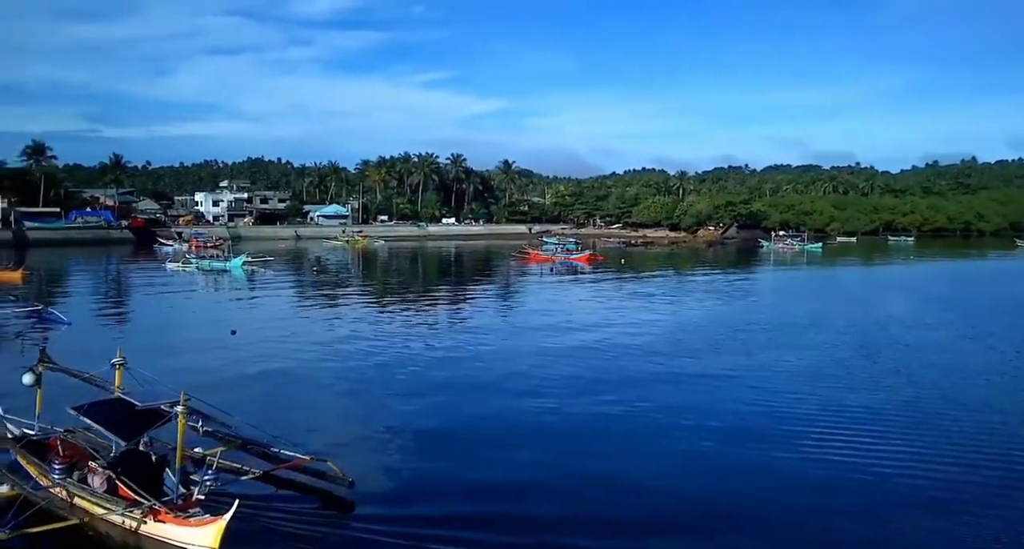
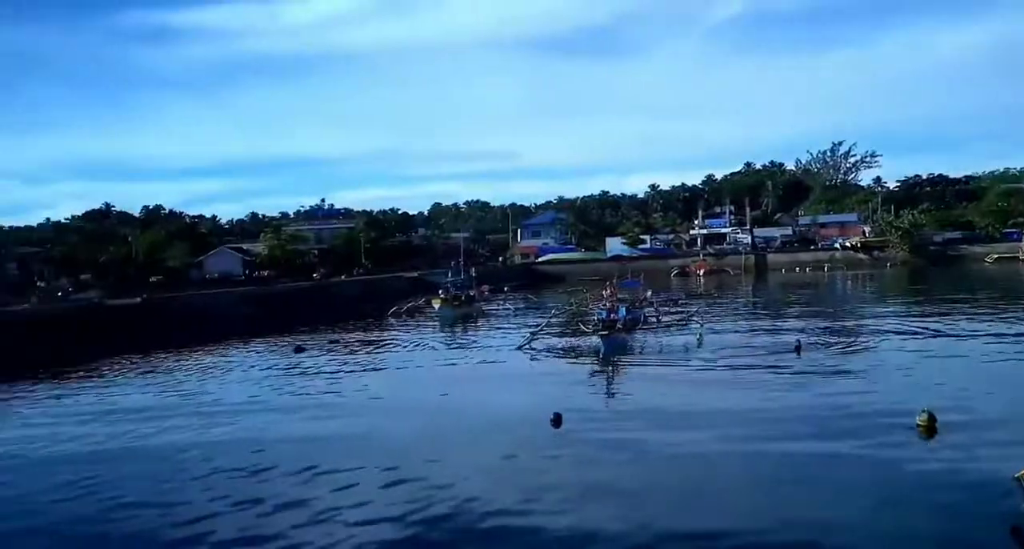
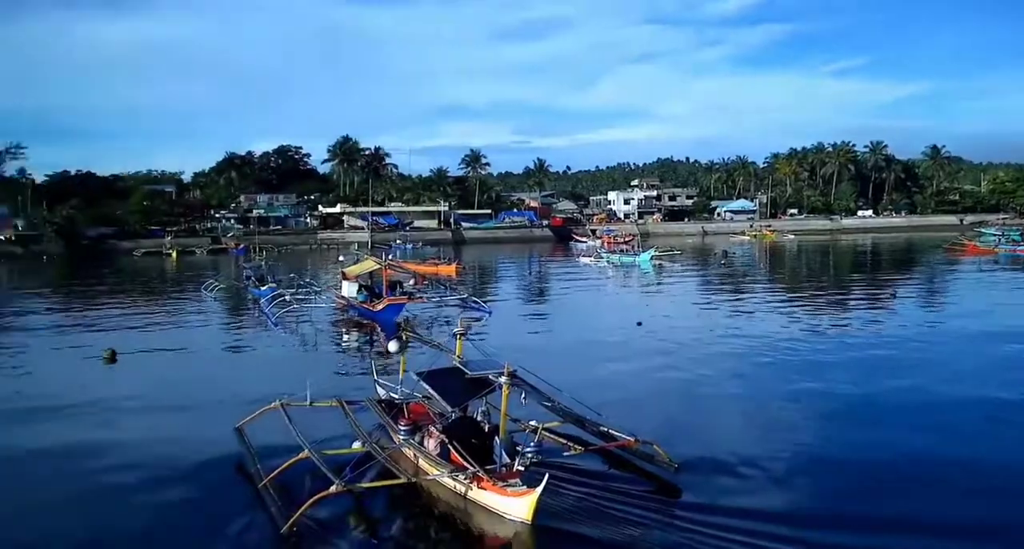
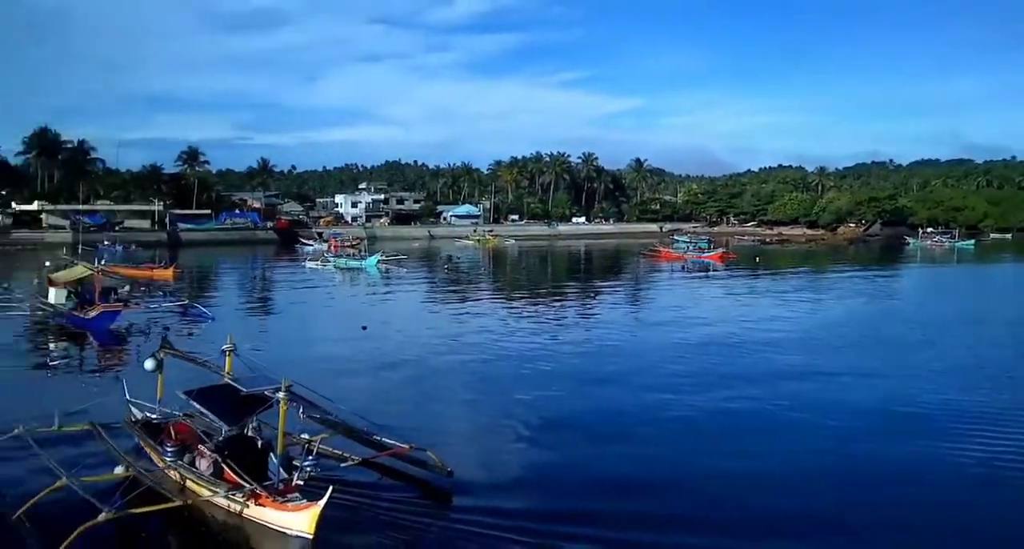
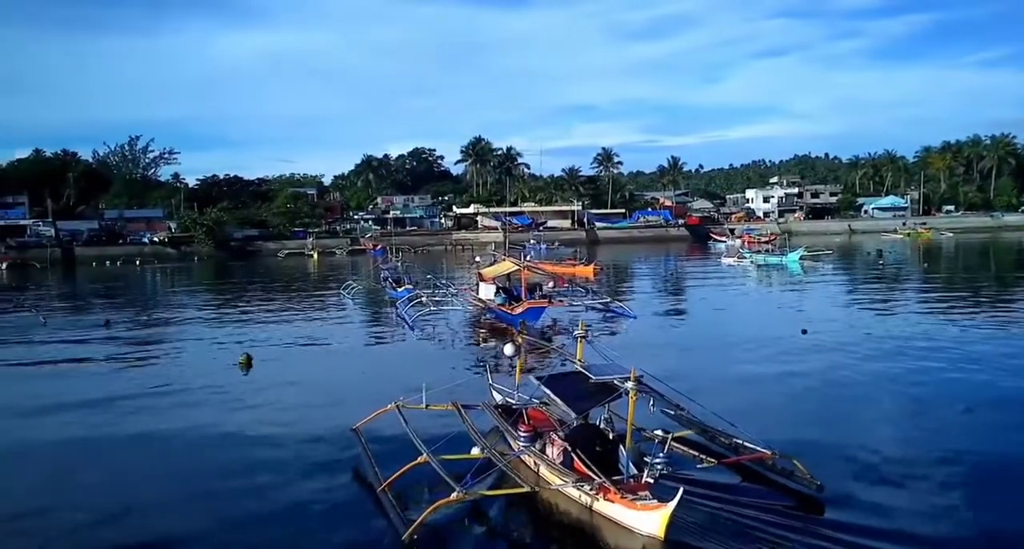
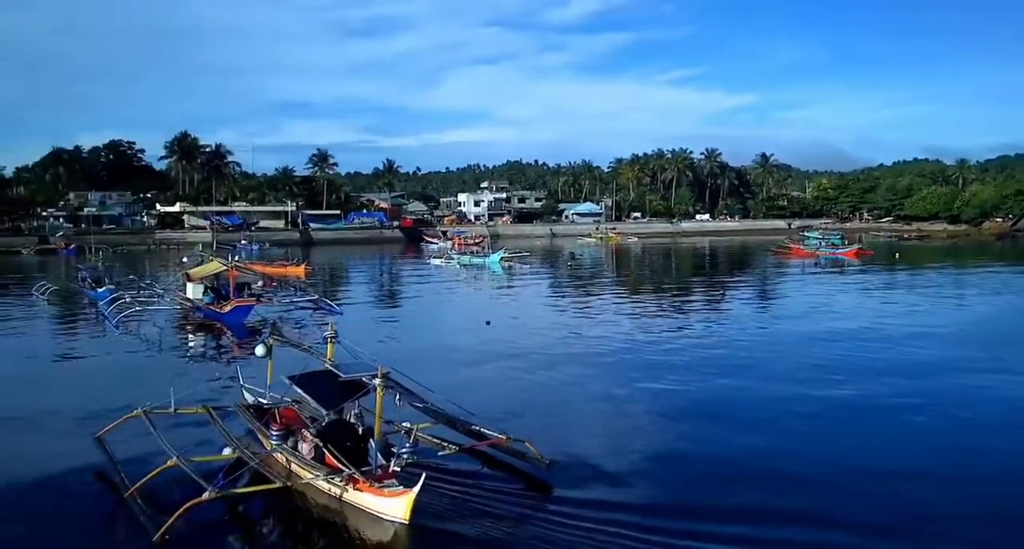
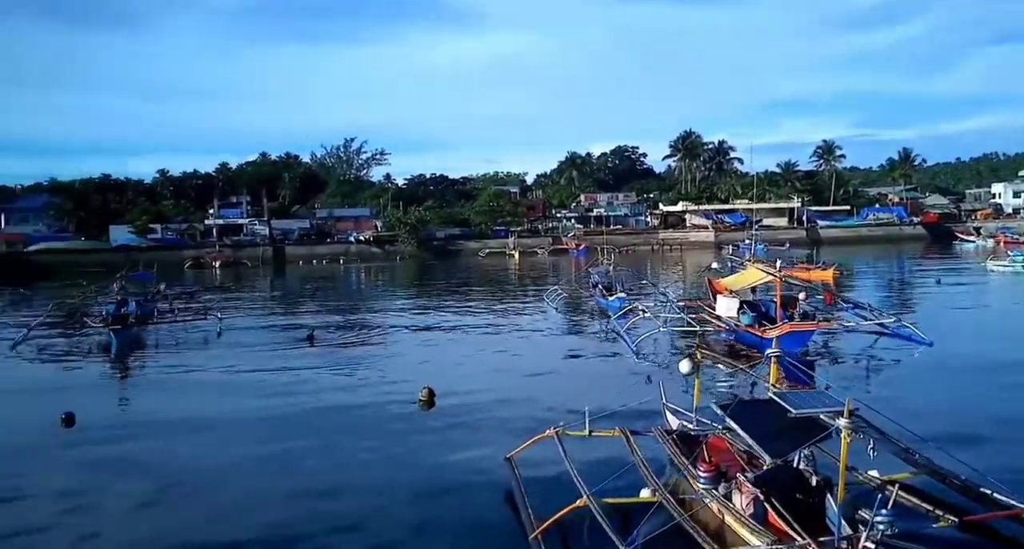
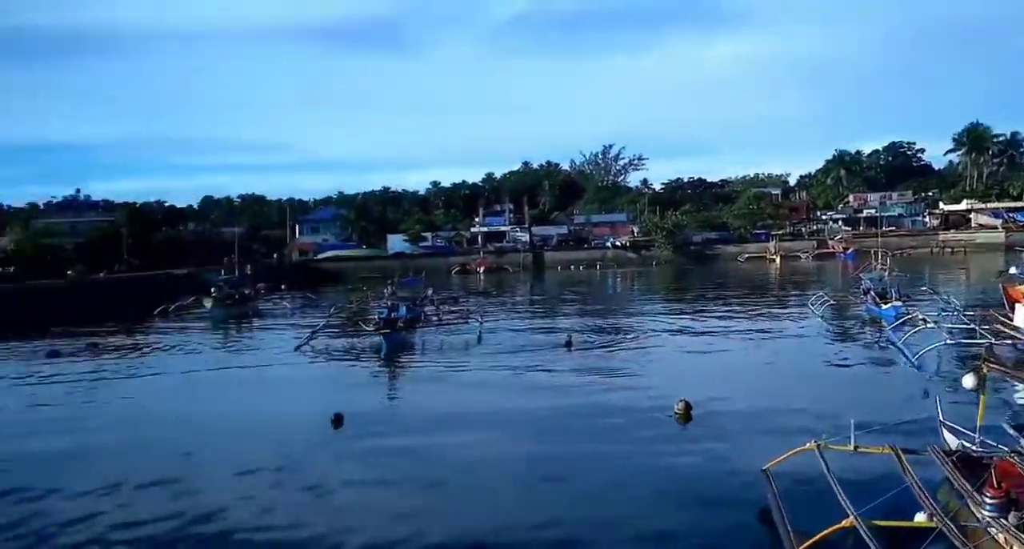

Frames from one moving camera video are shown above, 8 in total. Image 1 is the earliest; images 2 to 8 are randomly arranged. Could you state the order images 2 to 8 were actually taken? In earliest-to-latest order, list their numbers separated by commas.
4, 6, 3, 5, 7, 8, 2
